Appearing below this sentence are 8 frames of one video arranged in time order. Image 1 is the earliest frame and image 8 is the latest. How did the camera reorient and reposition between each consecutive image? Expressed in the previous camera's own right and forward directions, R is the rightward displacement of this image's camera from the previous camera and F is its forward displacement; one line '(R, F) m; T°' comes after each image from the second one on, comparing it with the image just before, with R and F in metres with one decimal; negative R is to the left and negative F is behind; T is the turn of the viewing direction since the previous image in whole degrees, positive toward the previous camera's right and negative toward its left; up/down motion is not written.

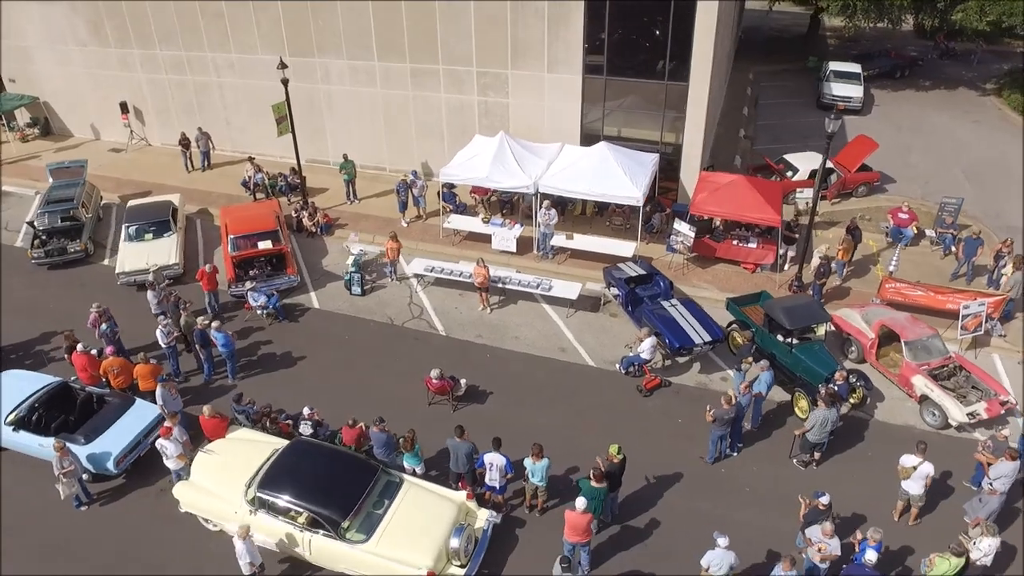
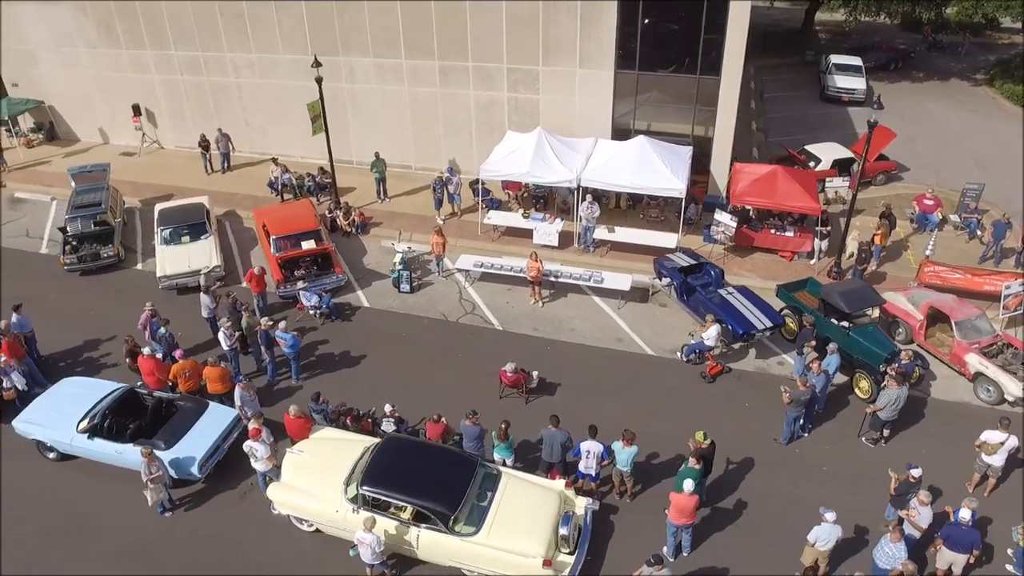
(-1.8, -0.1) m; +3°
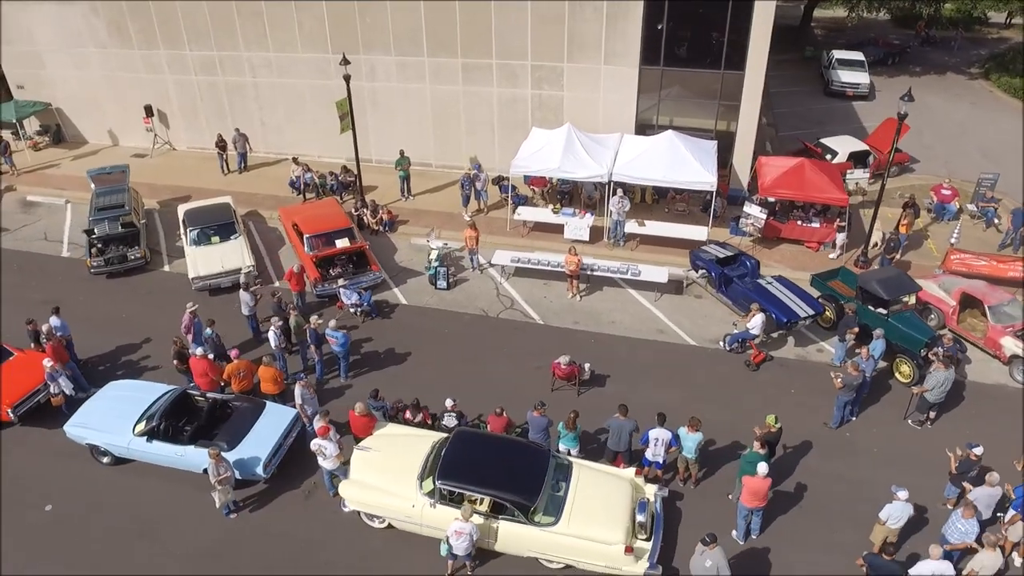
(-1.3, -0.1) m; +2°
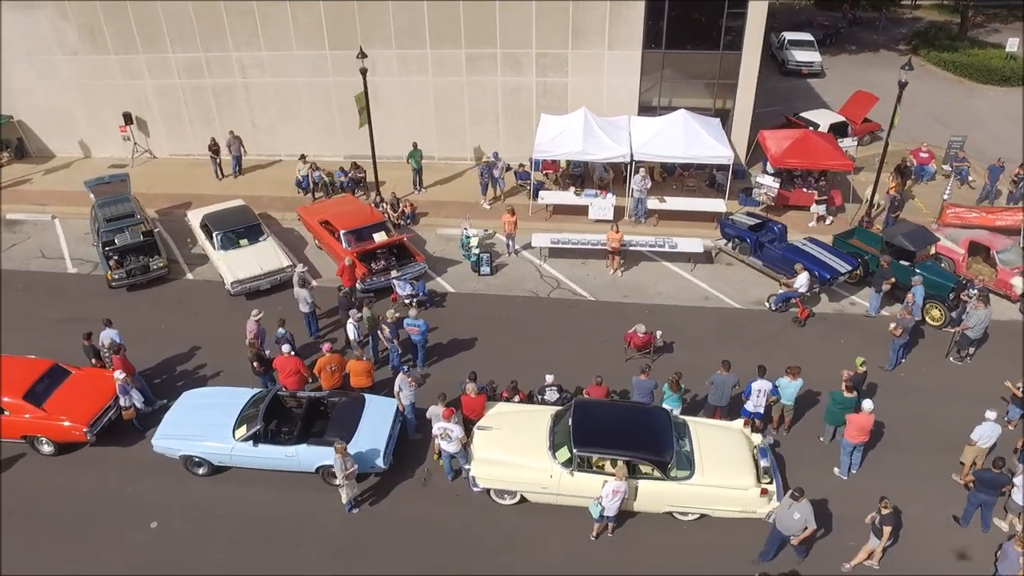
(-2.9, -0.1) m; +7°
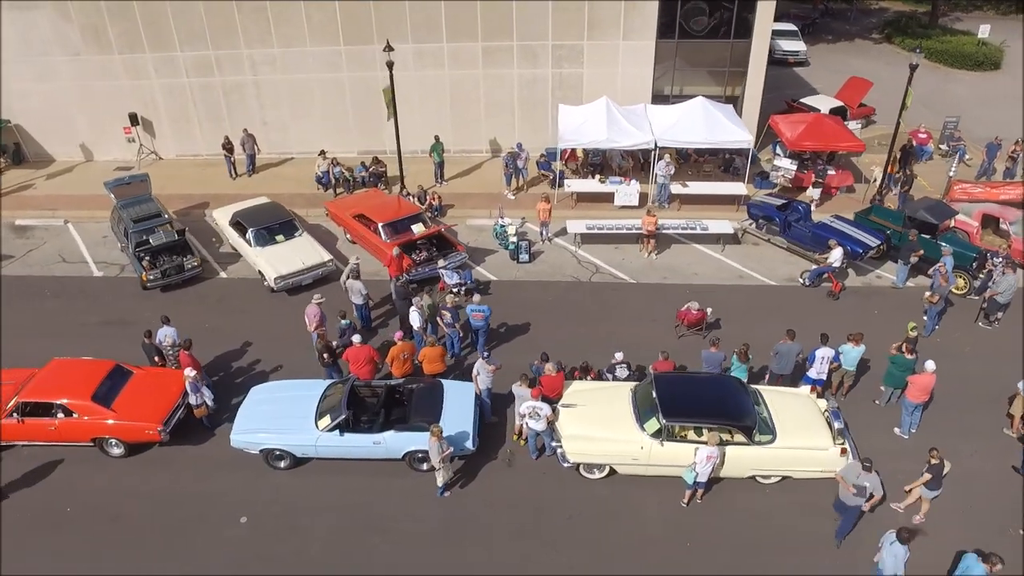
(-1.9, -0.2) m; +4°
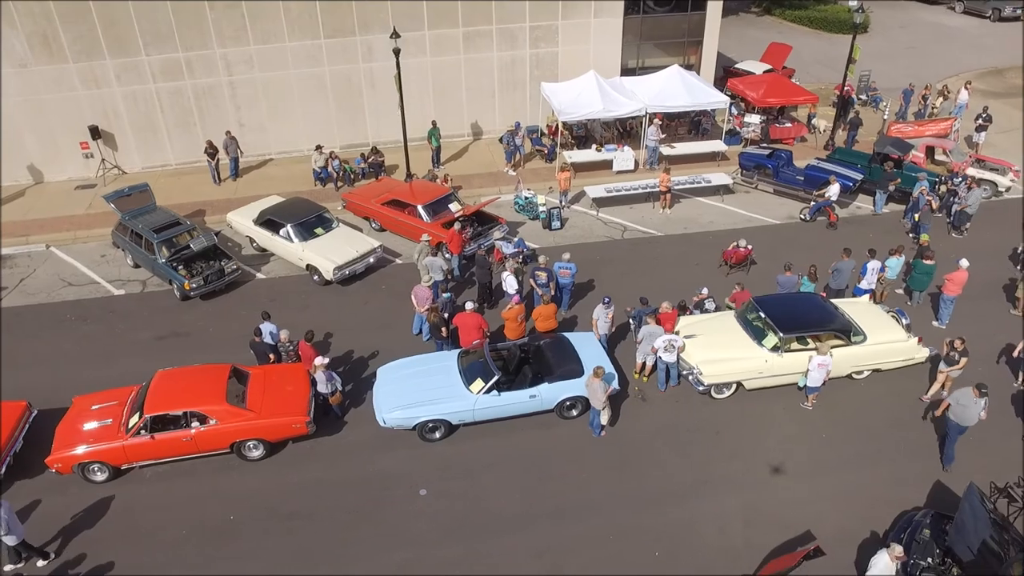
(-4.3, -0.2) m; +12°
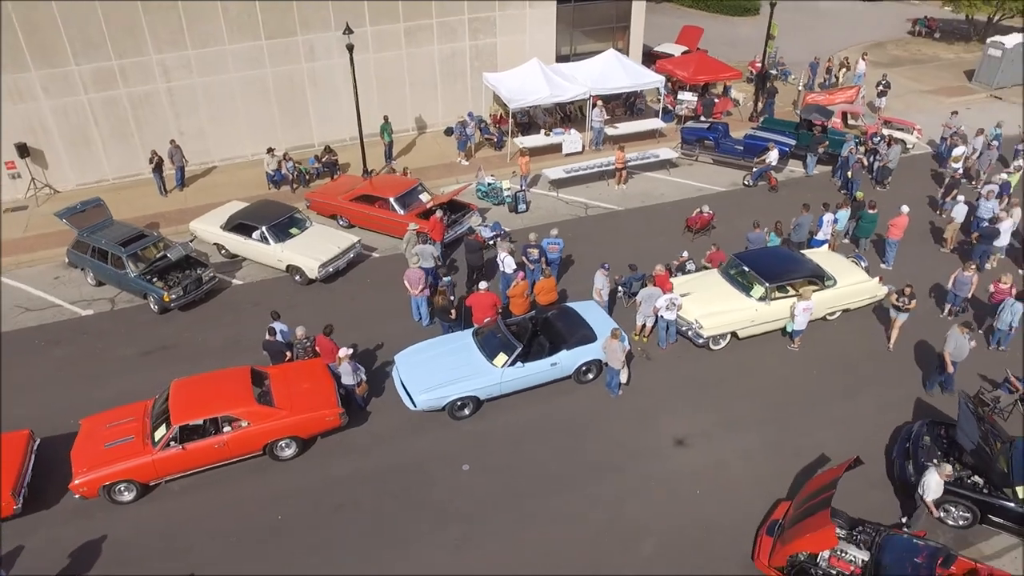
(-1.9, -0.2) m; +8°
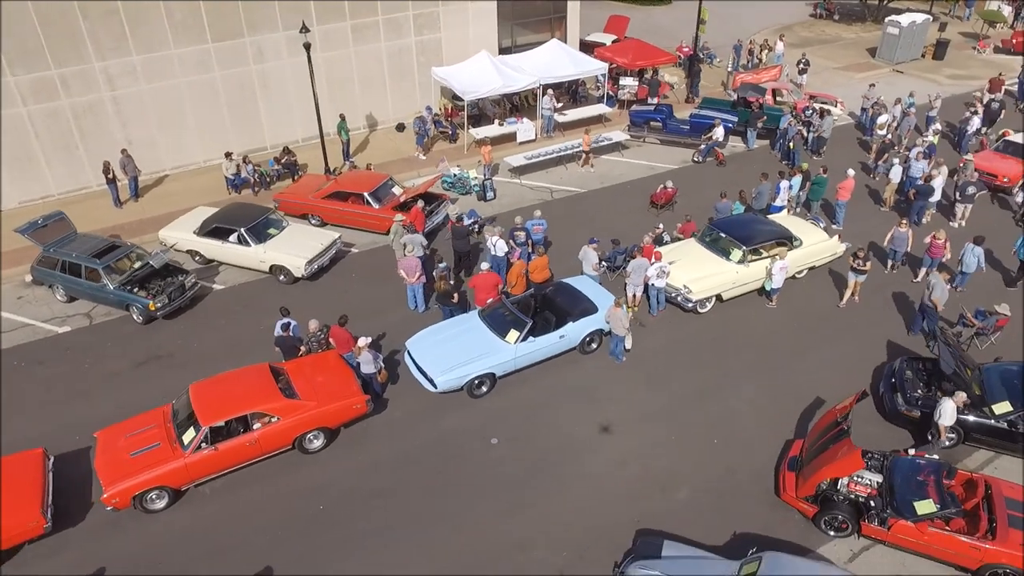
(-1.5, -0.3) m; +7°
